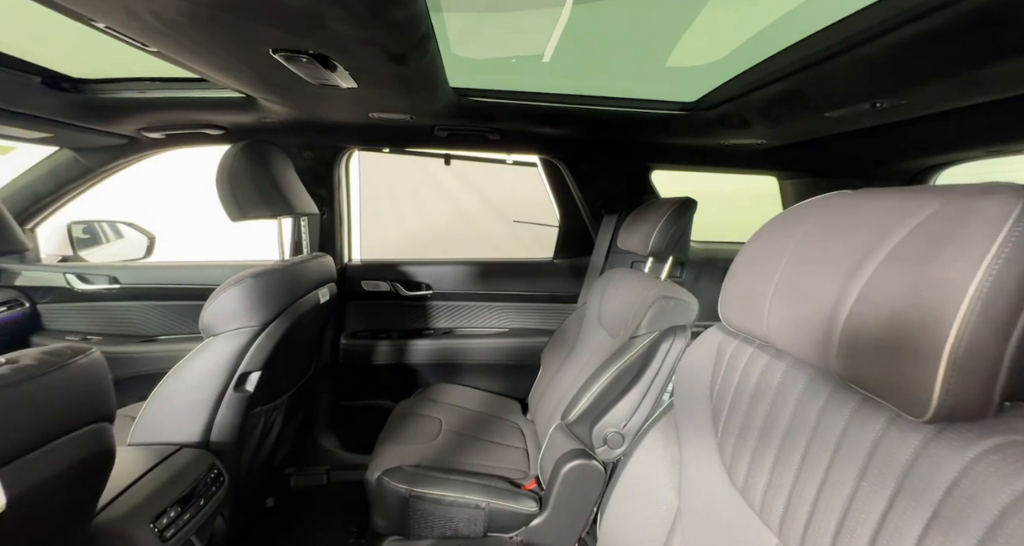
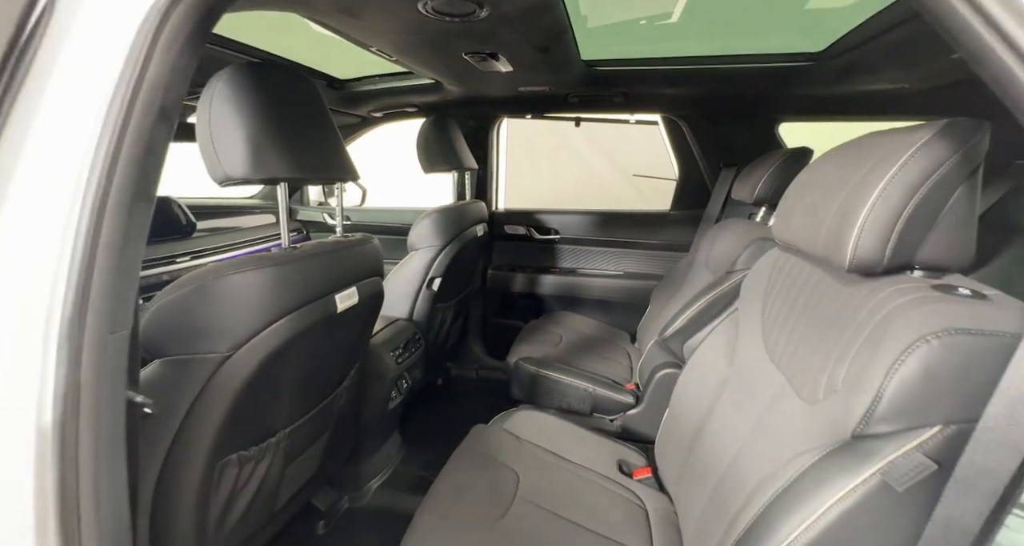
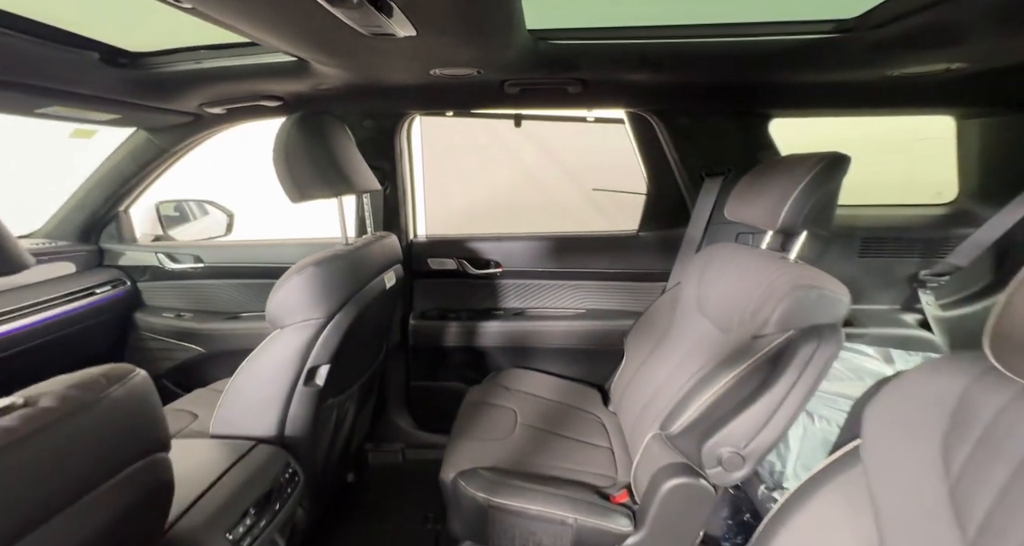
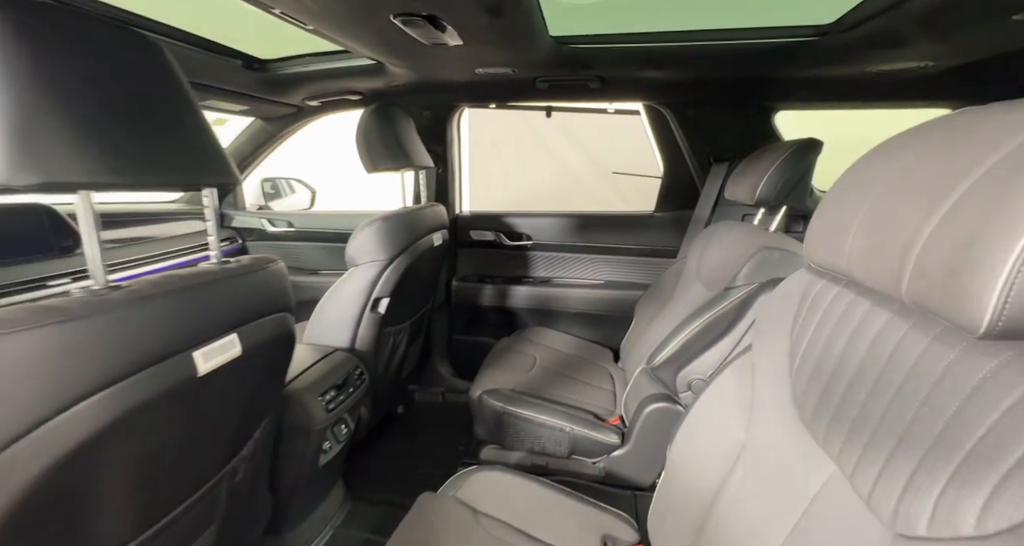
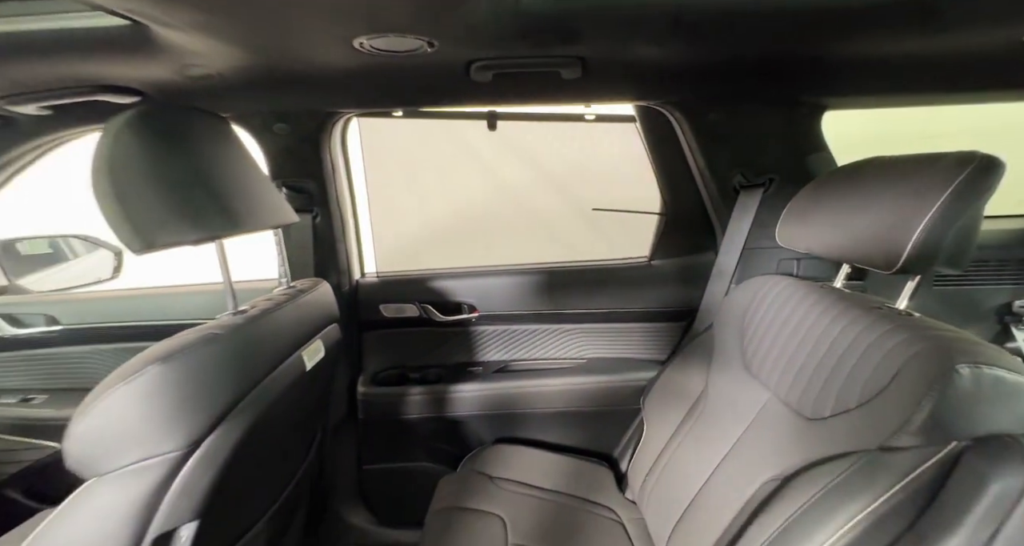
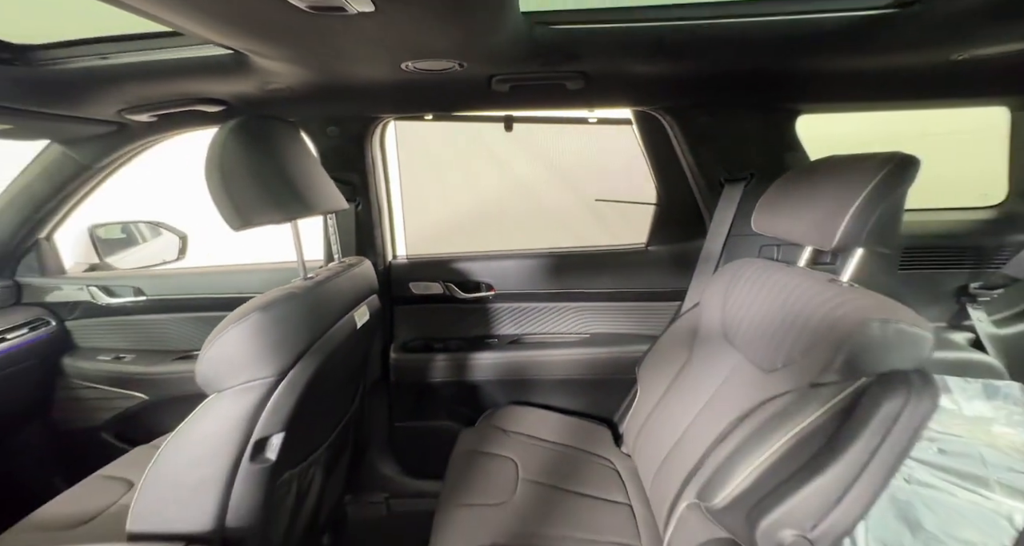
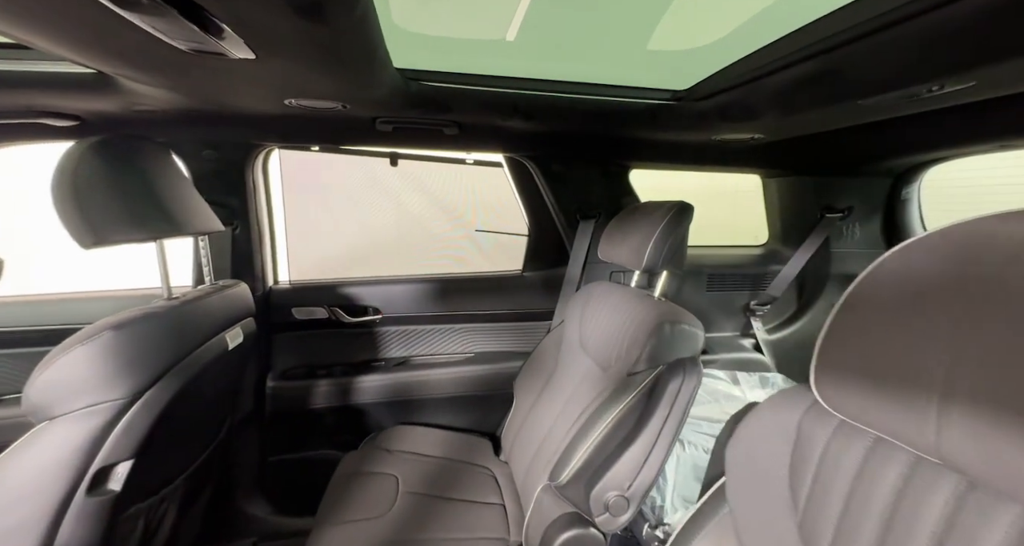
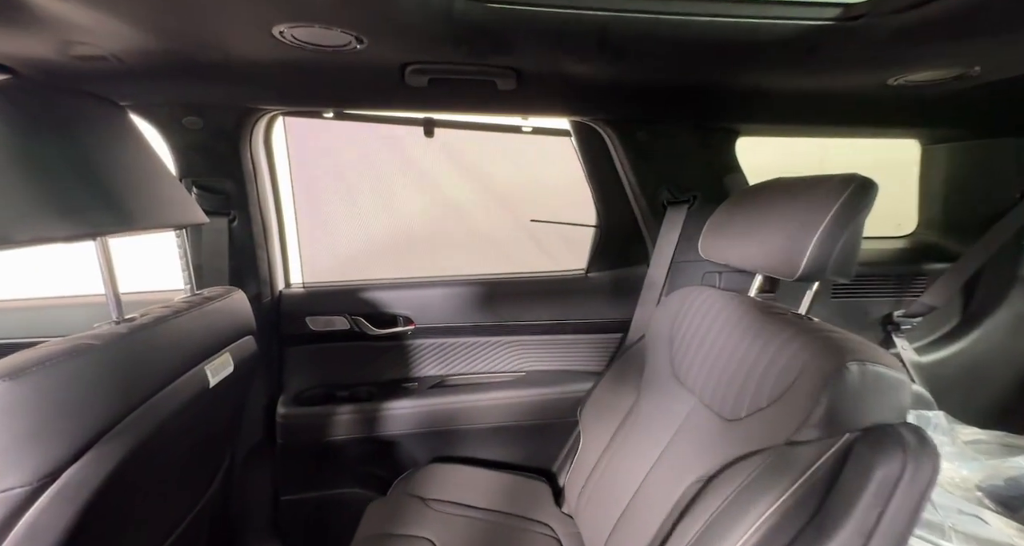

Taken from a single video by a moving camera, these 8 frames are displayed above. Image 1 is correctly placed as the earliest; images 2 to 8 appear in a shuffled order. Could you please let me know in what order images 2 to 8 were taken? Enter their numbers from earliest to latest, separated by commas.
7, 8, 5, 6, 3, 4, 2
